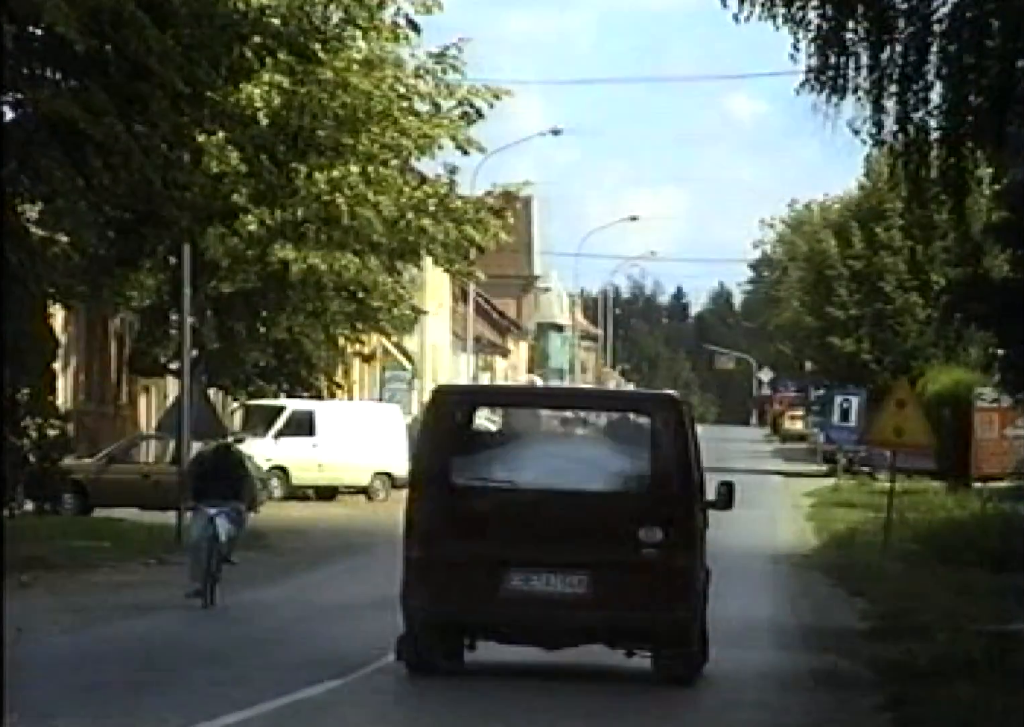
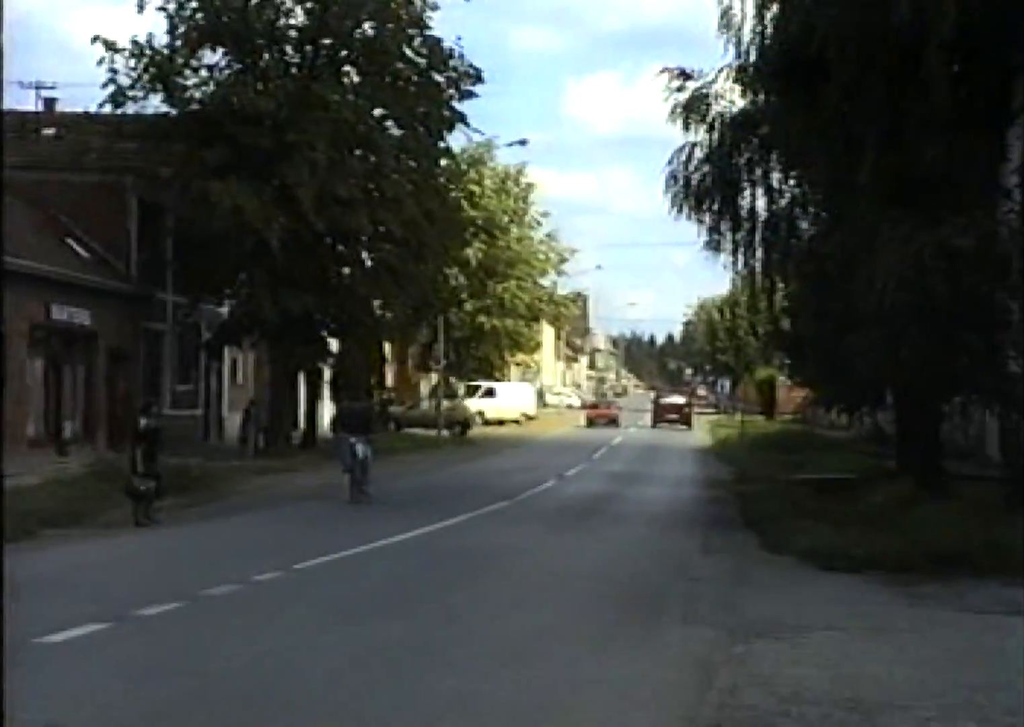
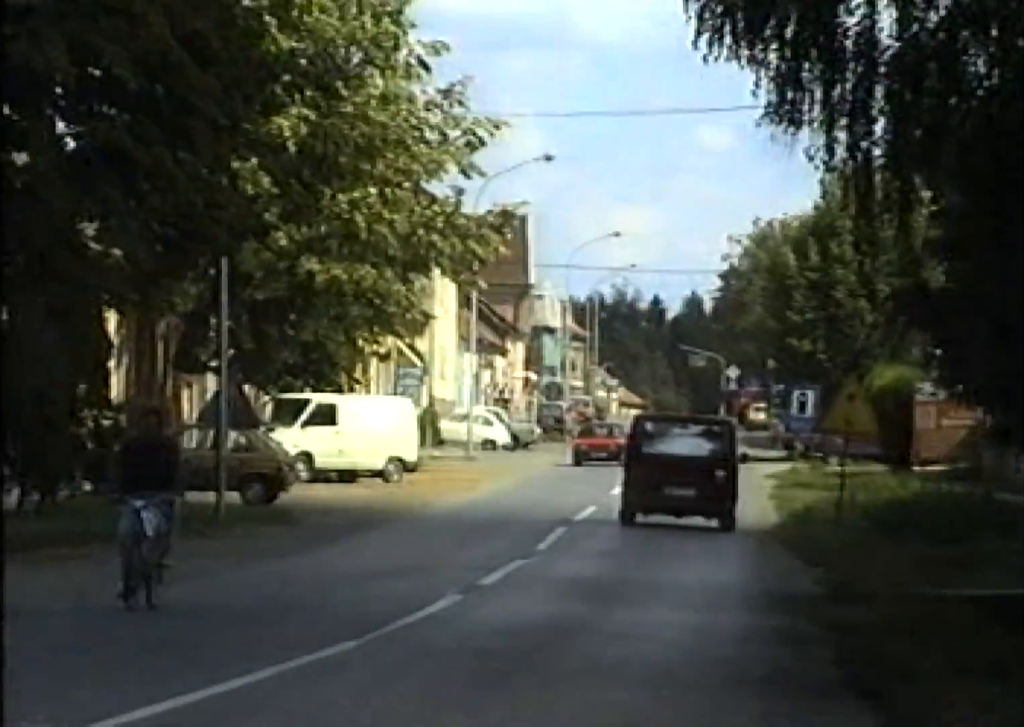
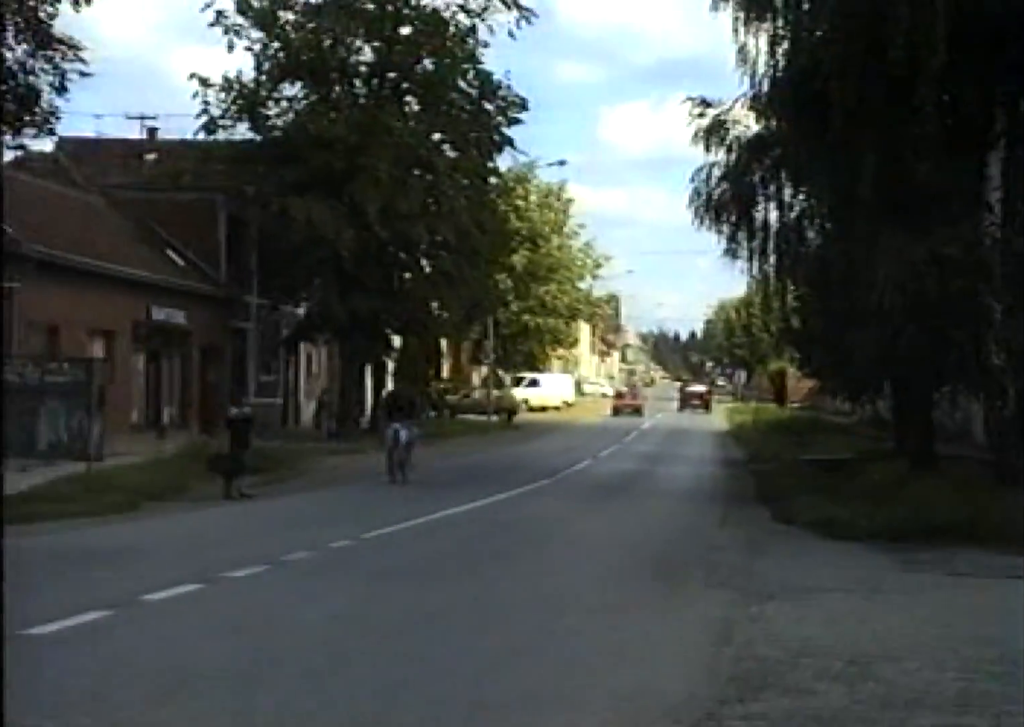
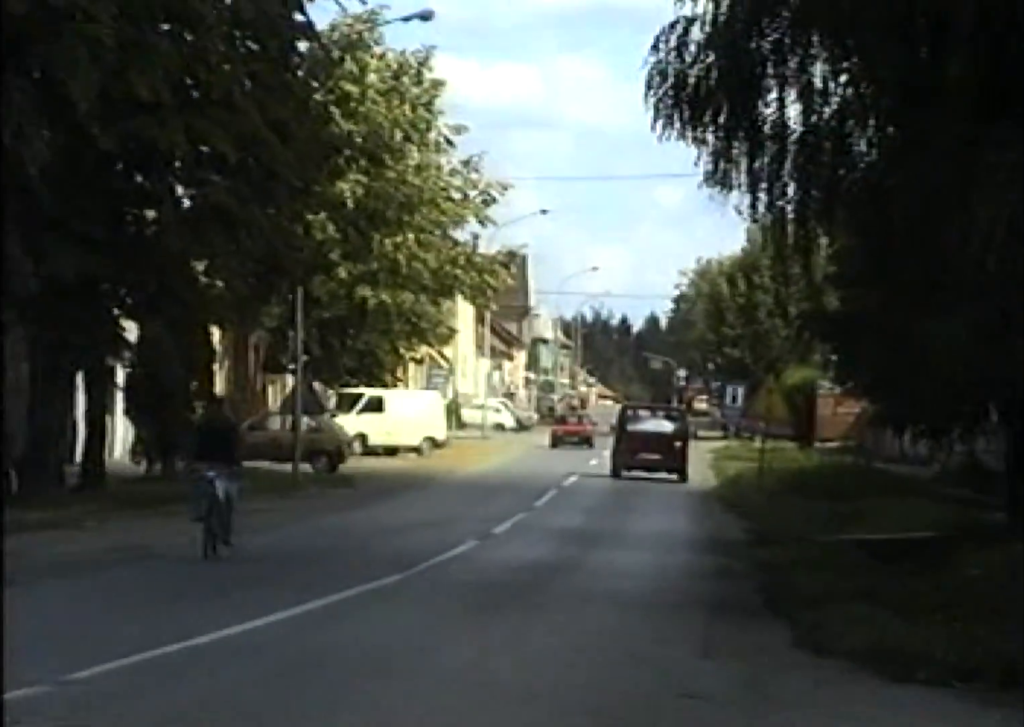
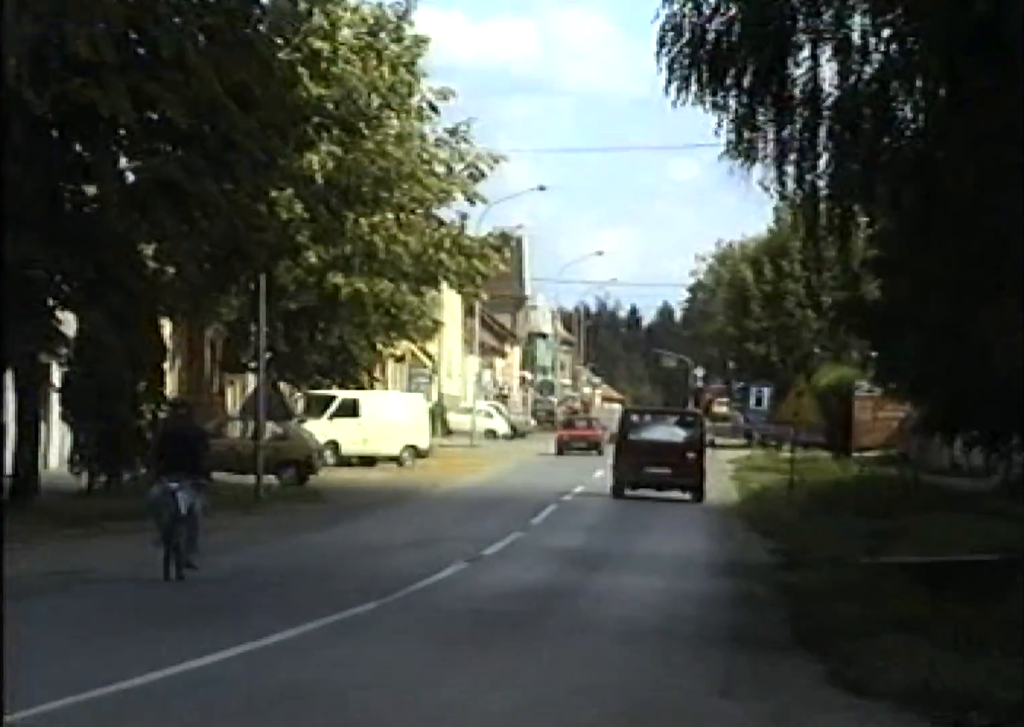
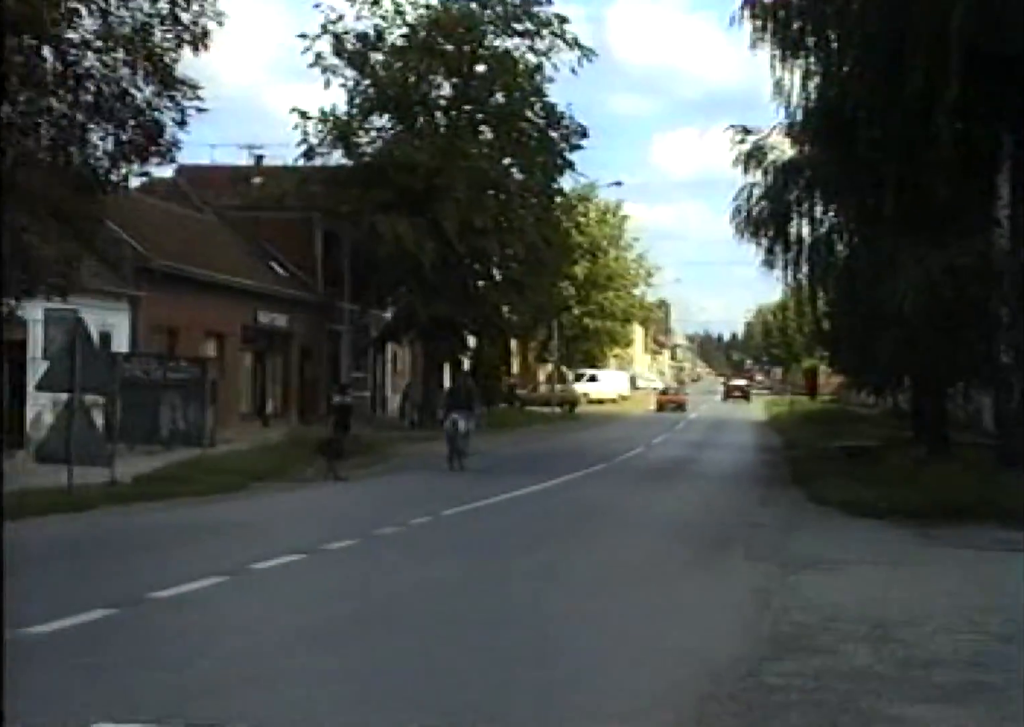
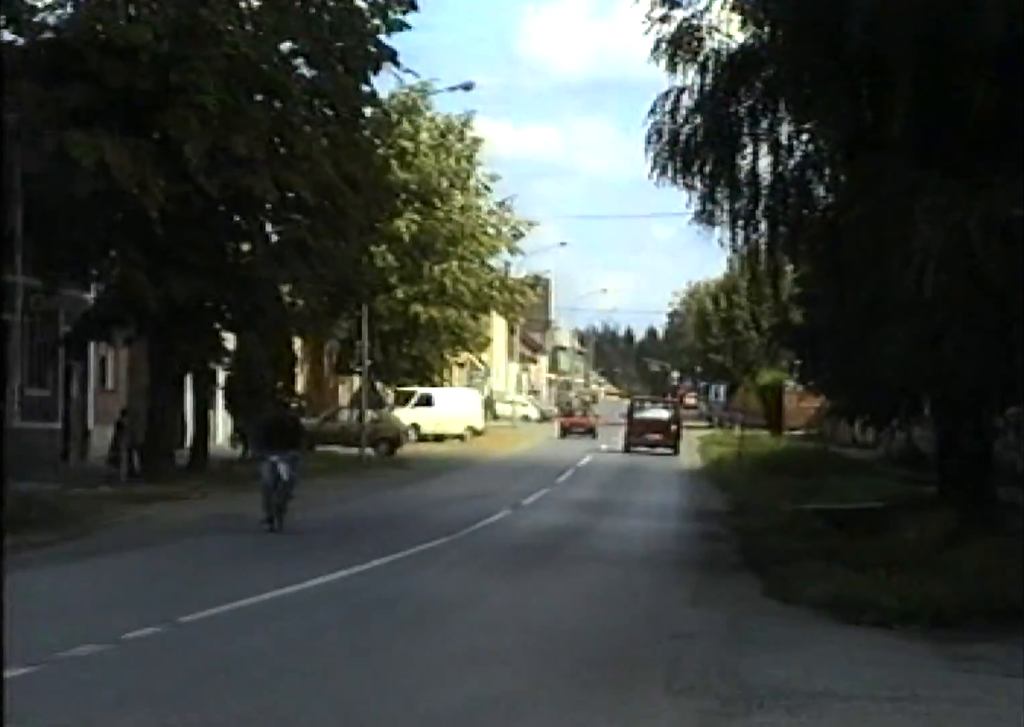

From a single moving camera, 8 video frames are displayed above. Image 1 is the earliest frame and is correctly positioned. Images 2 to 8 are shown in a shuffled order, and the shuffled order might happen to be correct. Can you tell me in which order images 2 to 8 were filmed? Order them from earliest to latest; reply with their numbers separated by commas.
3, 6, 5, 8, 2, 4, 7
